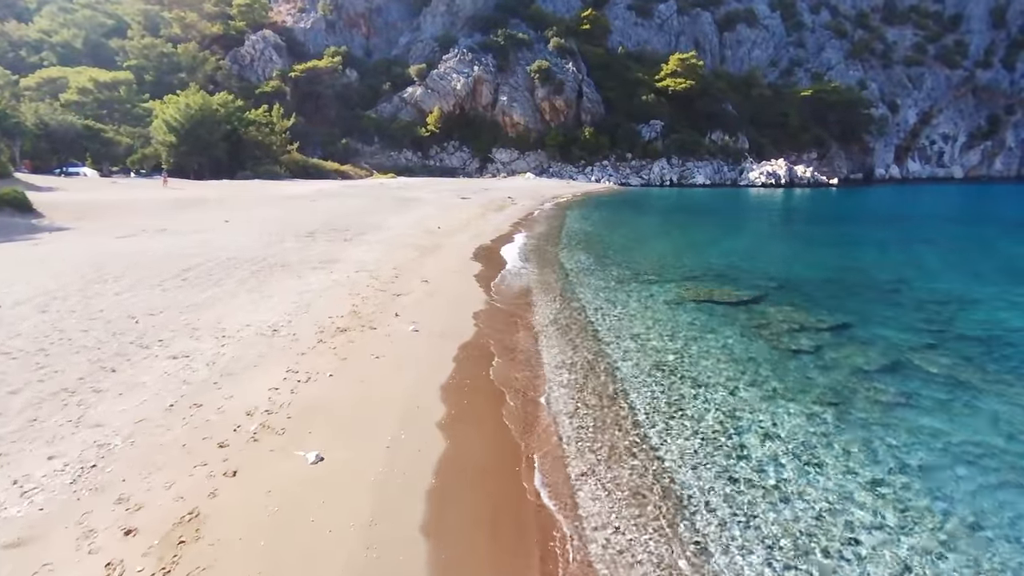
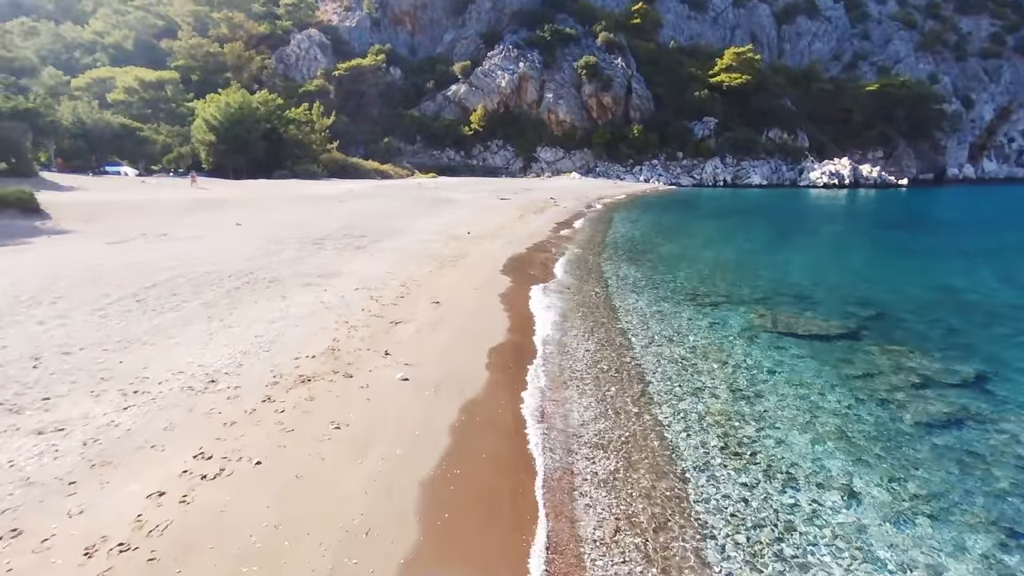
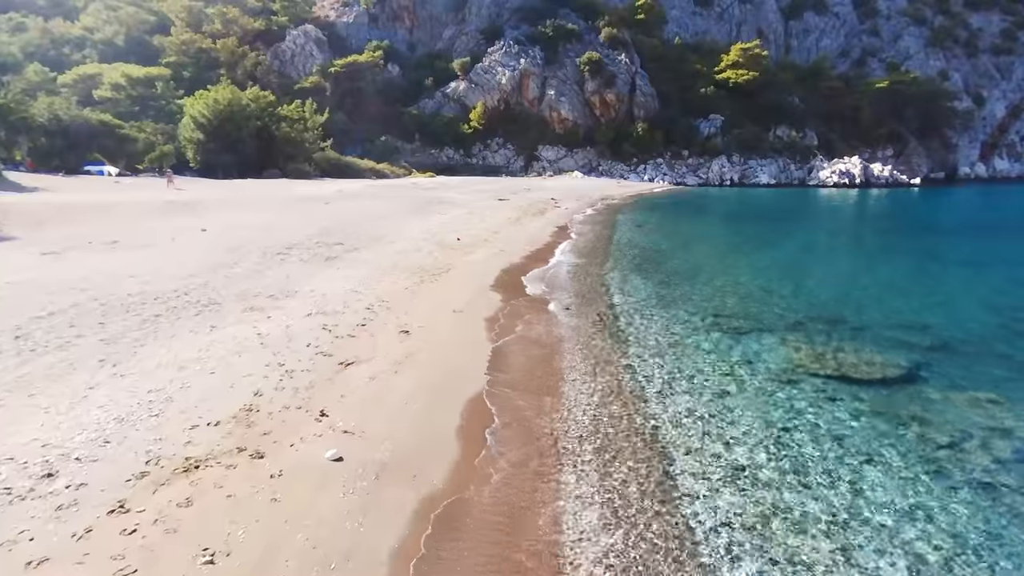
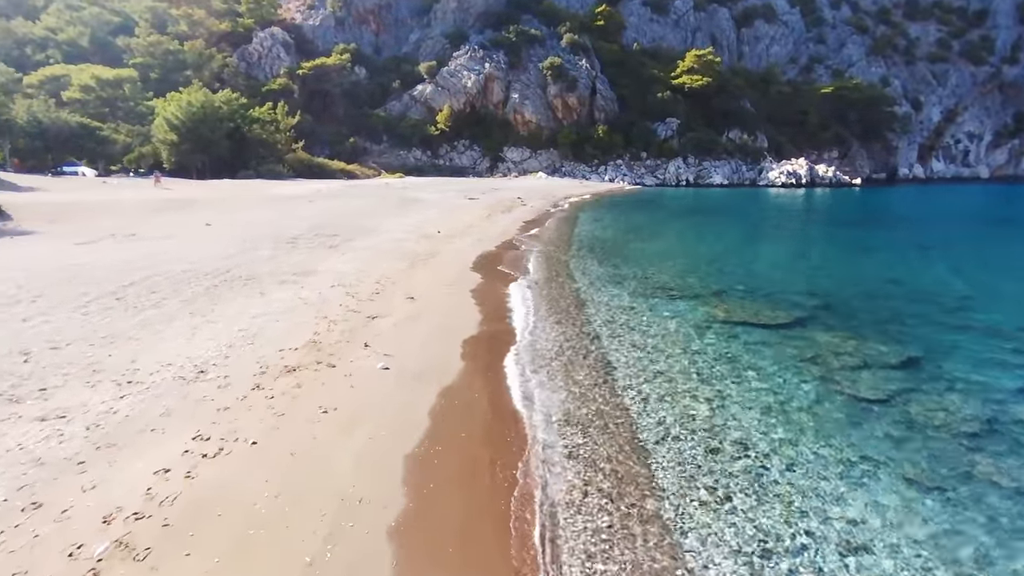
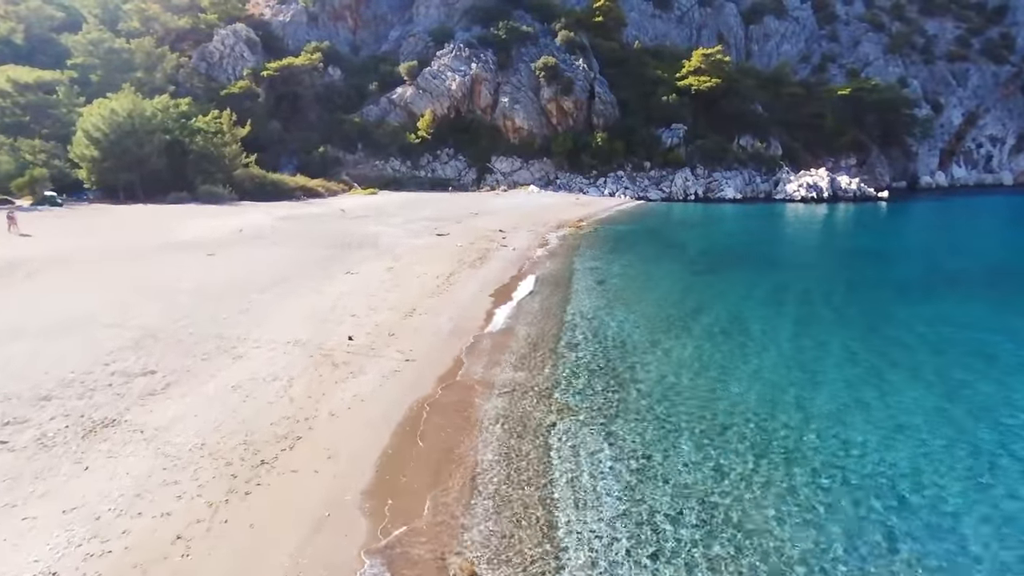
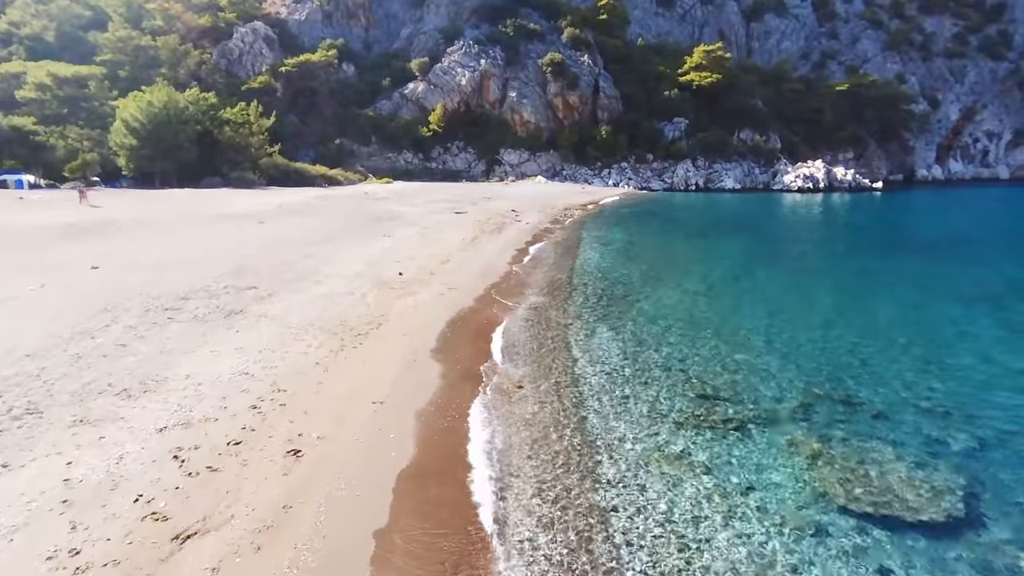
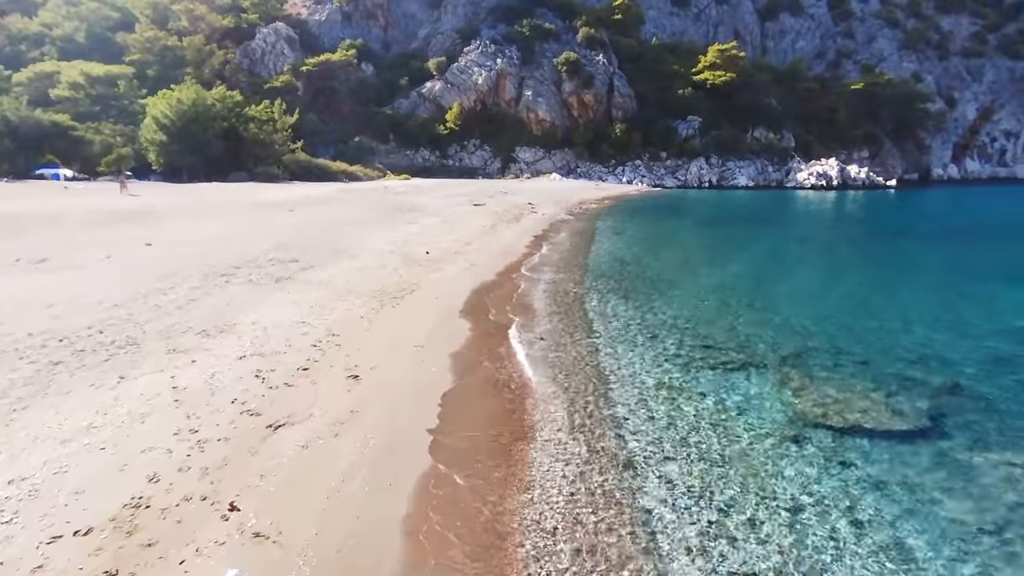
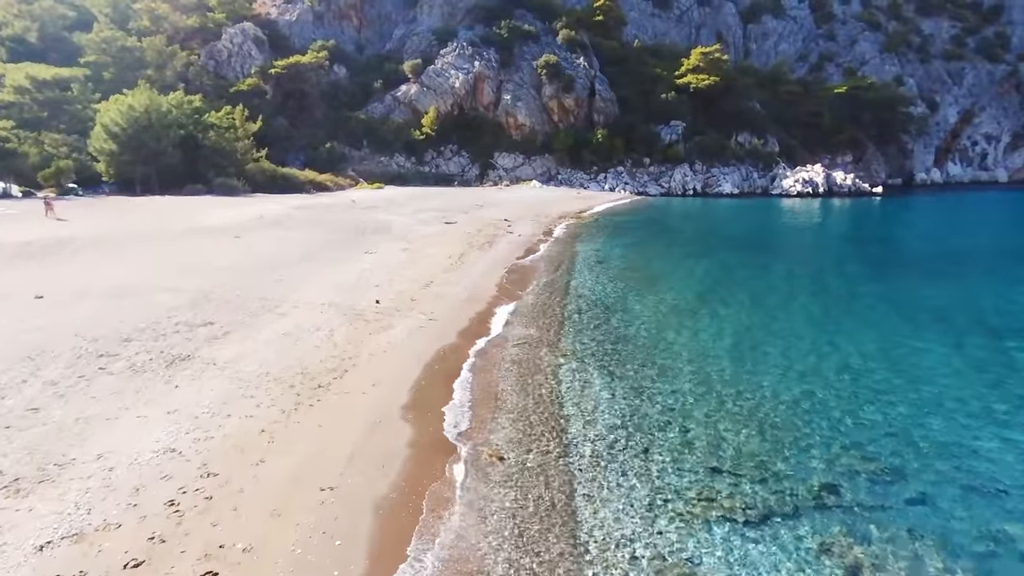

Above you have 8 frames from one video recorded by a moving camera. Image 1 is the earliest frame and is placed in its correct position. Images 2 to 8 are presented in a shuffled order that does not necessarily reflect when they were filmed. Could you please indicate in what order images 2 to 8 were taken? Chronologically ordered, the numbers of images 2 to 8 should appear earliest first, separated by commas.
4, 2, 3, 7, 6, 8, 5
